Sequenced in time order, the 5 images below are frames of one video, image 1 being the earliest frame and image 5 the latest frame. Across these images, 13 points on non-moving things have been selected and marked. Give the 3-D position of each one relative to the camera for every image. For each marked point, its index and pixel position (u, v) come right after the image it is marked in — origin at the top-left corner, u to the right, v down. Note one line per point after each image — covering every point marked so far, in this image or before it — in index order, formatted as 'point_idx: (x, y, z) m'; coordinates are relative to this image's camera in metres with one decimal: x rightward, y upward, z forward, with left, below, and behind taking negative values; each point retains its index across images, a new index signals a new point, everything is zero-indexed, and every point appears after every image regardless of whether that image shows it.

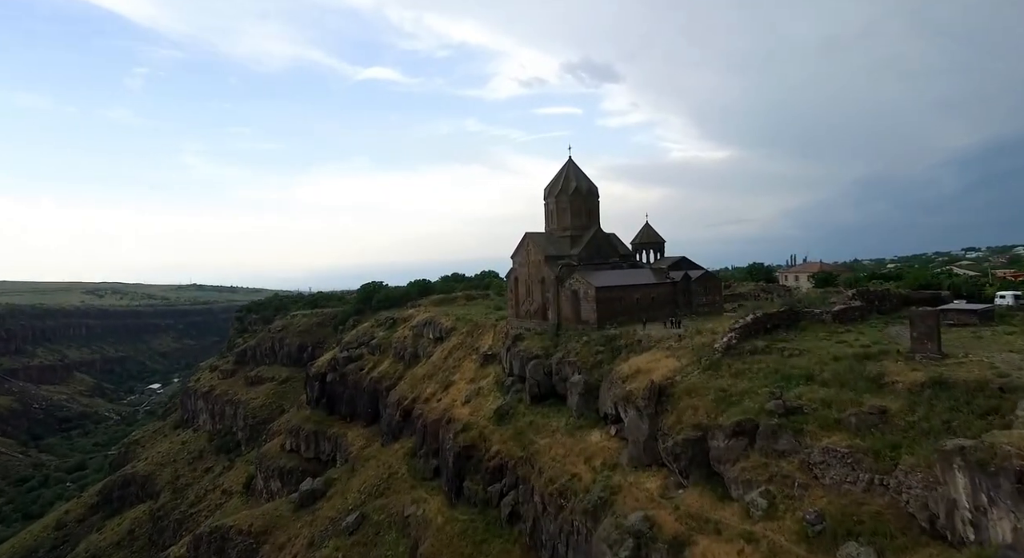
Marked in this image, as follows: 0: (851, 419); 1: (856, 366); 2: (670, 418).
0: (+7.2, -3.0, +12.0) m
1: (+8.7, -2.2, +14.4) m
2: (+4.3, -3.8, +15.5) m
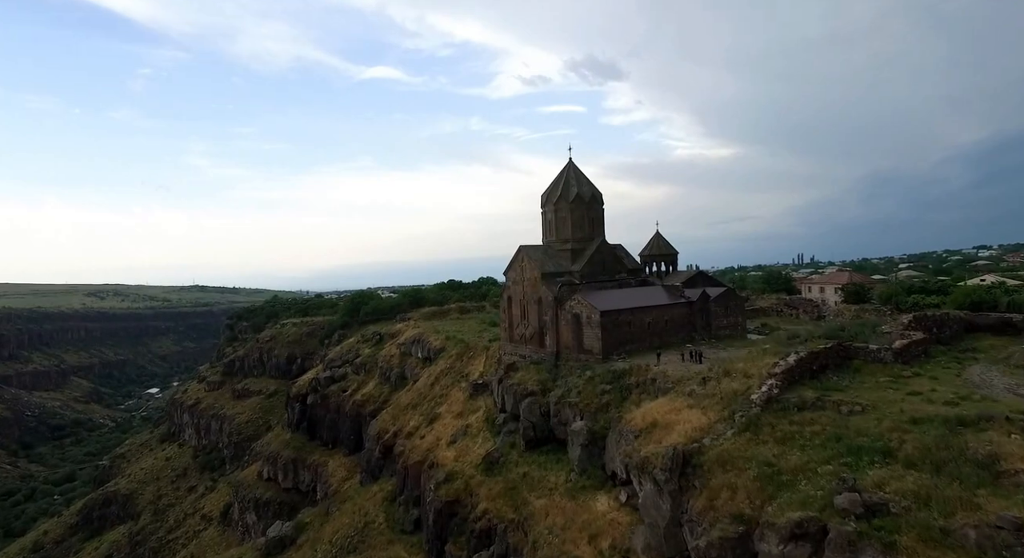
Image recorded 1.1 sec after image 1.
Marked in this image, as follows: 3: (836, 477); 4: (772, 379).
0: (+6.8, -3.8, +8.4) m
1: (+8.3, -3.0, +10.8) m
2: (+4.0, -4.7, +11.9) m
3: (+6.1, -3.7, +10.6) m
4: (+6.6, -2.5, +14.3) m
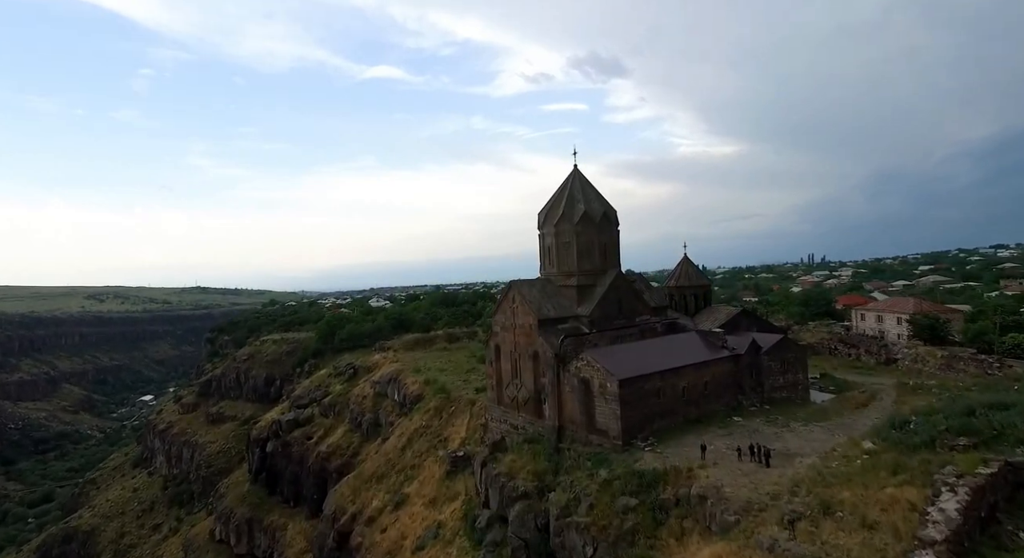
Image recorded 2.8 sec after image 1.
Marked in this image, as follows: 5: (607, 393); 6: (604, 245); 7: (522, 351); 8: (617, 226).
0: (+6.3, -5.3, +2.5) m
1: (+7.9, -4.5, +4.8) m
2: (+3.5, -6.2, +6.0) m
3: (+5.6, -5.2, +4.7) m
4: (+6.2, -4.0, +8.4) m
5: (+2.6, -3.1, +15.6) m
6: (+3.1, +1.1, +19.3) m
7: (+0.3, -2.3, +18.4) m
8: (+3.7, +1.9, +19.7) m
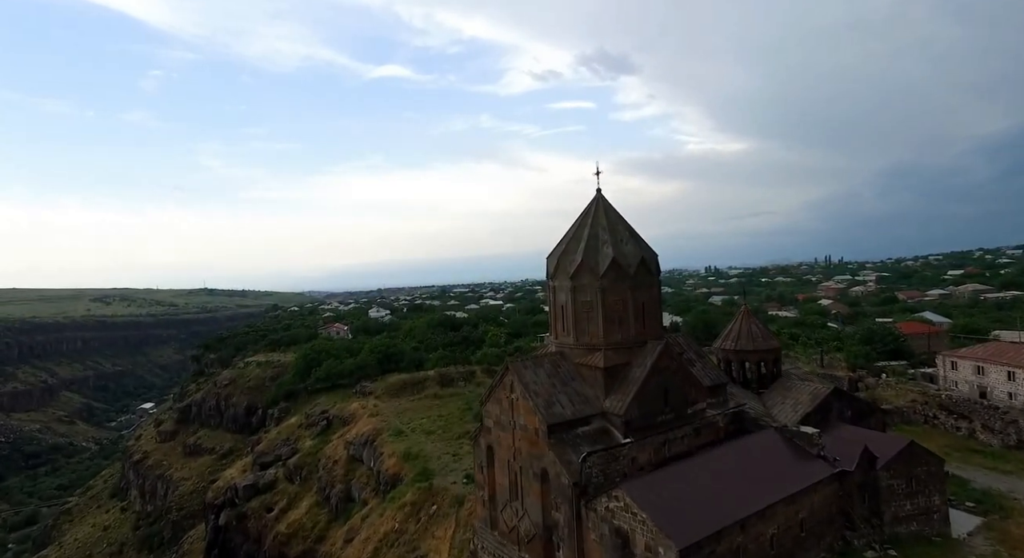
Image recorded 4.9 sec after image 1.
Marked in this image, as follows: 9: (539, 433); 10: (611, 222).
0: (+6.0, -7.1, -3.4) m
1: (+7.6, -6.3, -1.1) m
2: (+3.3, -7.9, +0.1) m
3: (+5.4, -7.0, -1.2) m
4: (+6.0, -5.8, +2.5) m
5: (+2.5, -4.9, +9.7) m
6: (+3.1, -0.6, +13.5) m
7: (+0.3, -4.1, +12.6) m
8: (+3.6, +0.1, +13.8) m
9: (+0.6, -3.2, +11.9) m
10: (+2.4, +1.4, +13.8) m
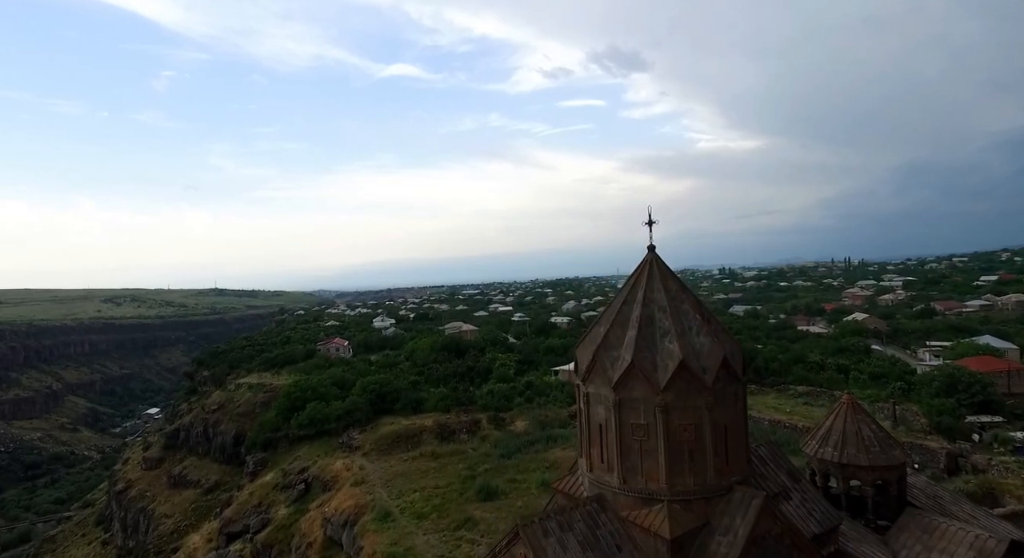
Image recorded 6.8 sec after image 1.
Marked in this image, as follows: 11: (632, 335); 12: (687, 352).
0: (+5.9, -8.8, -8.2) m
1: (+7.6, -8.0, -5.9) m
2: (+3.3, -9.7, -4.6) m
3: (+5.3, -8.7, -6.0) m
4: (+6.0, -7.5, -2.3) m
5: (+2.7, -6.6, +5.0) m
6: (+3.3, -2.3, +8.7) m
7: (+0.5, -5.8, +7.9) m
8: (+3.8, -1.6, +9.1) m
9: (+0.7, -4.9, +7.3) m
10: (+2.6, -0.3, +9.1) m
11: (+1.9, -0.9, +8.8) m
12: (+2.7, -1.1, +8.6) m
